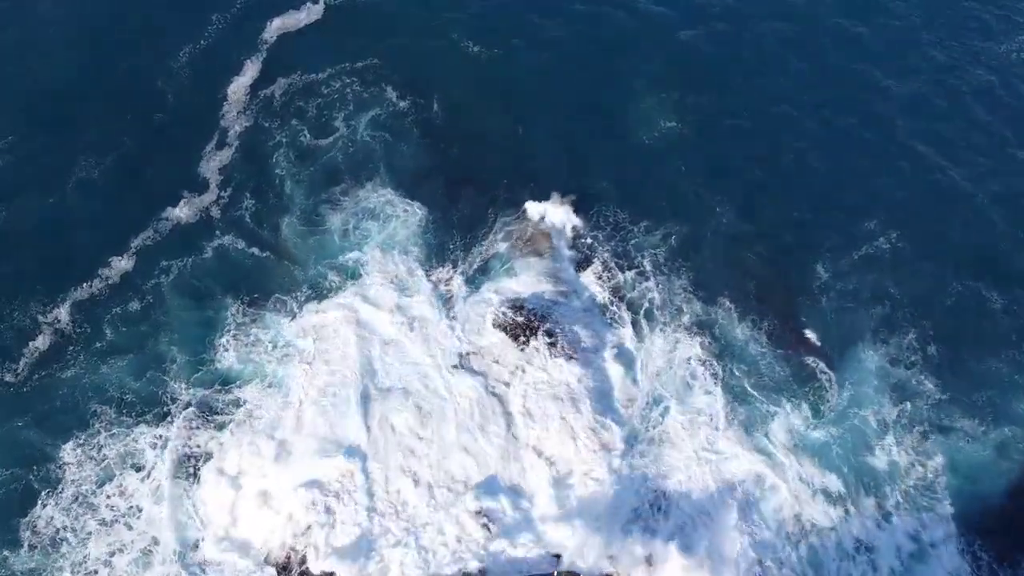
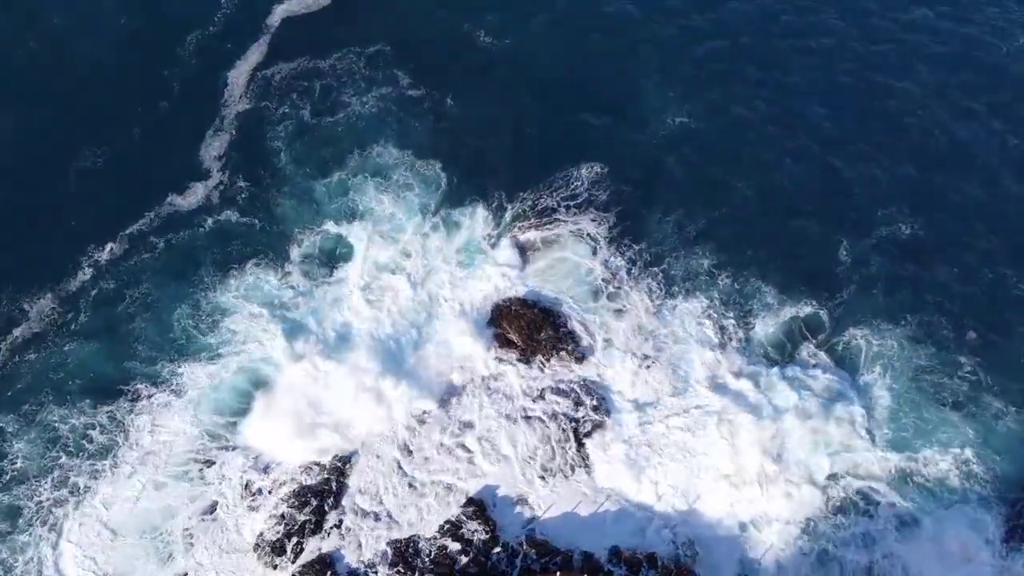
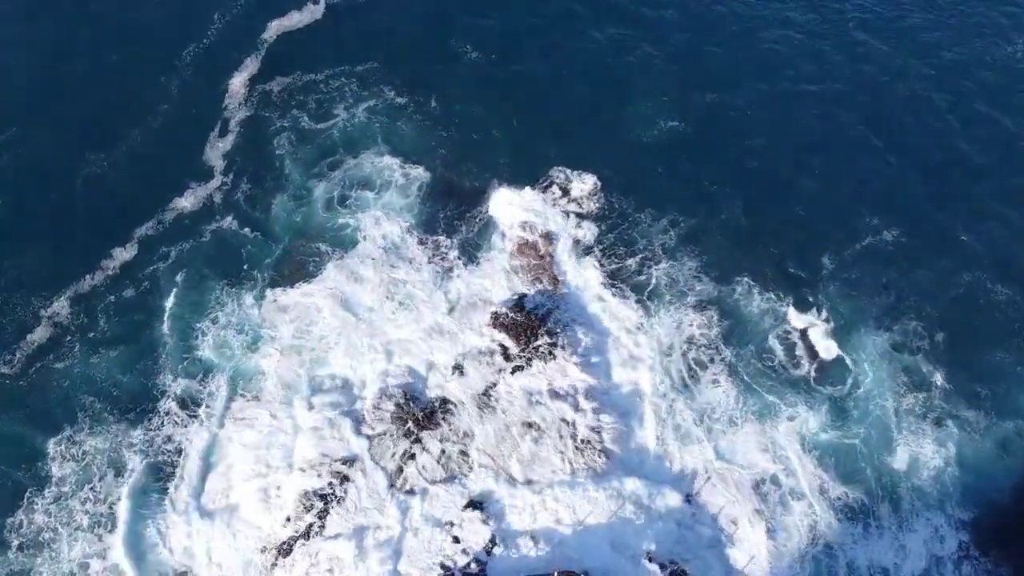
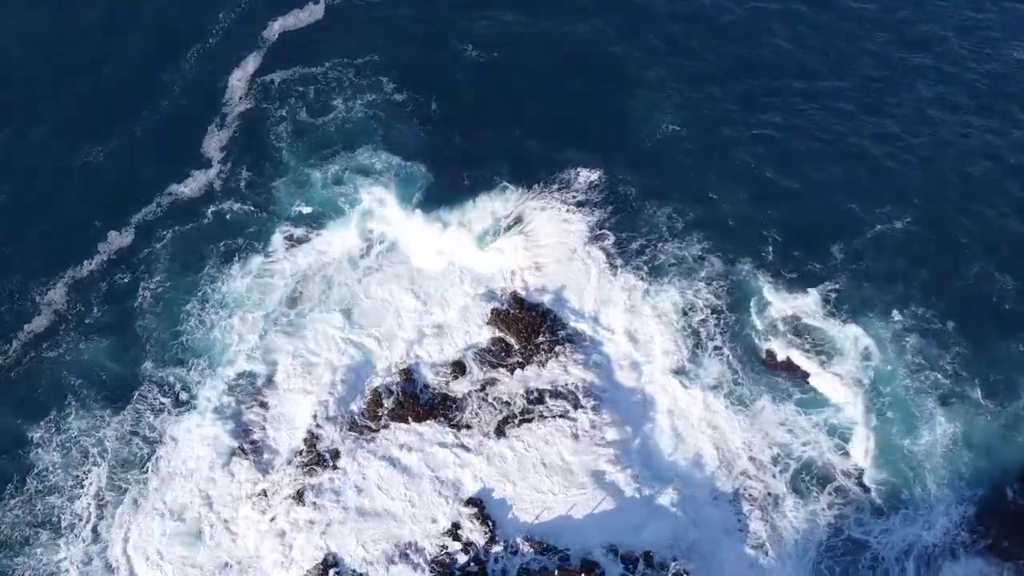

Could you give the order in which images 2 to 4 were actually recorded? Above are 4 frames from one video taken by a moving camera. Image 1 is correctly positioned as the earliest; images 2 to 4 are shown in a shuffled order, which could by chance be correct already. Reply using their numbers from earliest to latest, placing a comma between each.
3, 4, 2
